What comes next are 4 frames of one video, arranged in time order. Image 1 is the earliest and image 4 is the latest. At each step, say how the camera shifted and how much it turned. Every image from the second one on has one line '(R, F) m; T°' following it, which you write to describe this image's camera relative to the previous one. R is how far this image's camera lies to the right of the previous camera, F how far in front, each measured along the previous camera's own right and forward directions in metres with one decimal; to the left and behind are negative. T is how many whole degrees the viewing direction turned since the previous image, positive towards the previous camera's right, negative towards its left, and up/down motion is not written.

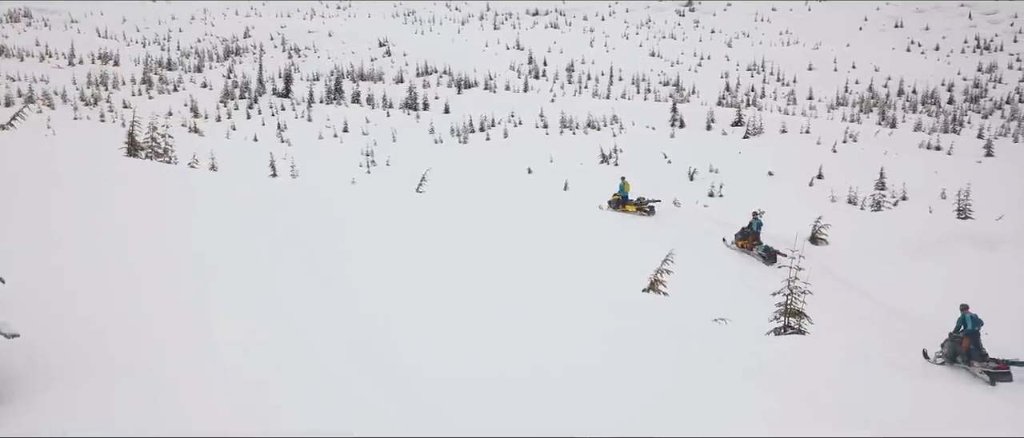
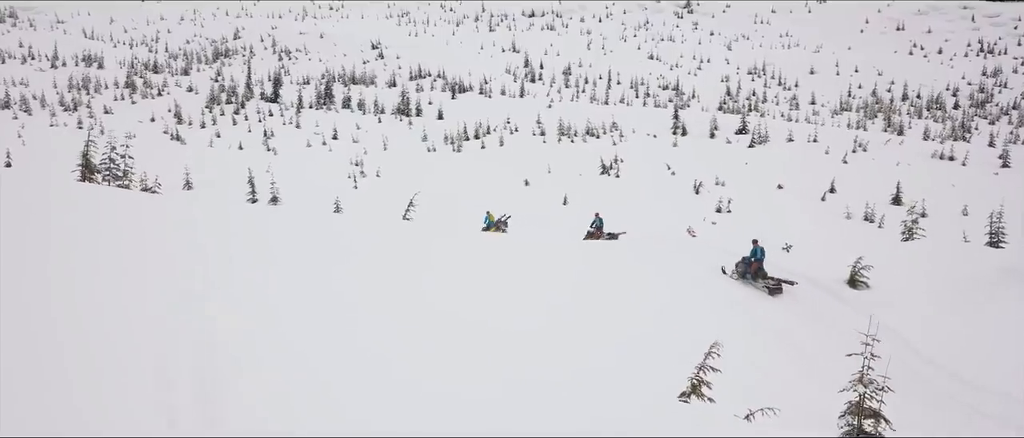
(0.0, +0.6) m; 0°
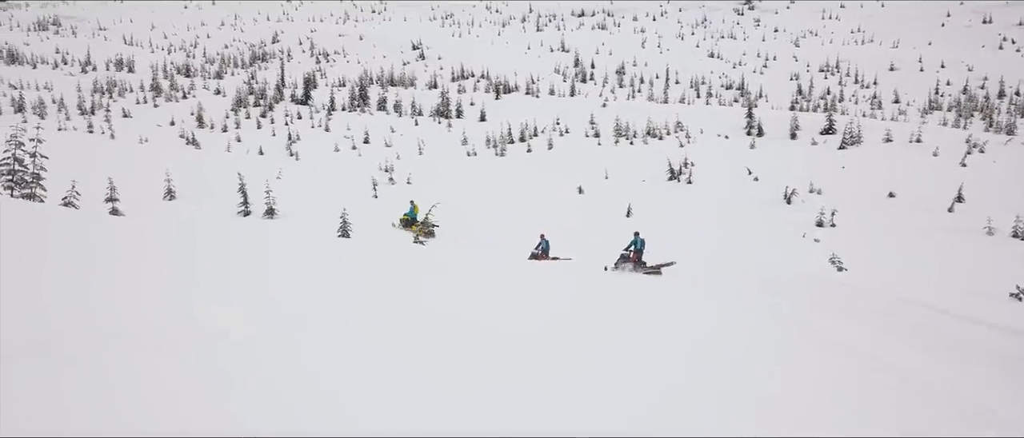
(-0.1, +1.8) m; -5°
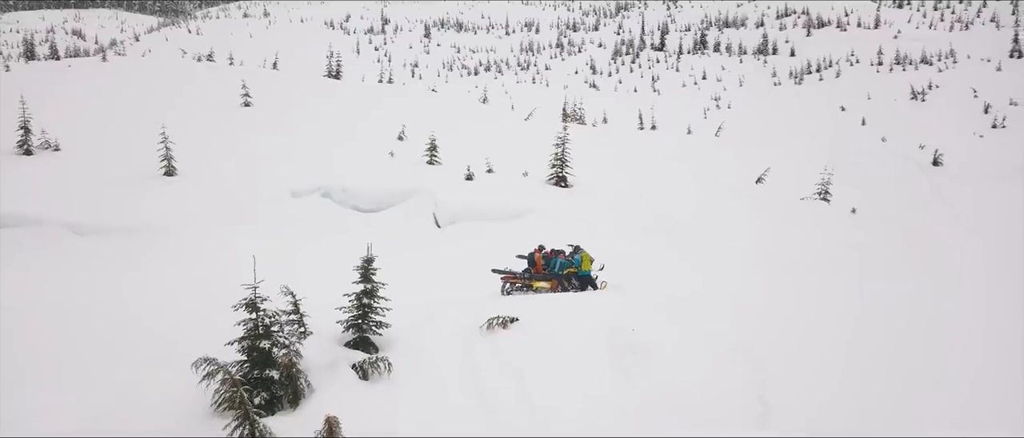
(-0.1, +0.9) m; -3°
